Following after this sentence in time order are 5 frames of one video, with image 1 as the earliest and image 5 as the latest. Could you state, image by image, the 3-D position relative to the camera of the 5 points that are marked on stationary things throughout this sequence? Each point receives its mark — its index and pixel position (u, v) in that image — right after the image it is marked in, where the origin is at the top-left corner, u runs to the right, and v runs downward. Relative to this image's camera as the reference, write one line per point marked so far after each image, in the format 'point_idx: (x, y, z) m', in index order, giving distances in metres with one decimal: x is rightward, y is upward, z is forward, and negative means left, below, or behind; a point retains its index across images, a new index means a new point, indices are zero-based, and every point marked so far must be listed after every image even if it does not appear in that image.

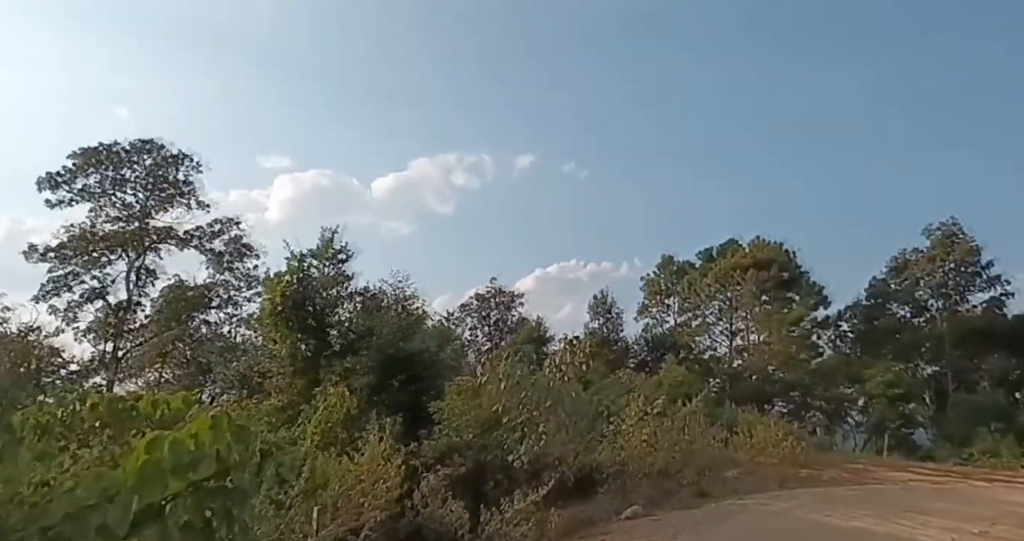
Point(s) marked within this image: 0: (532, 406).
0: (+0.2, -1.5, +8.2) m
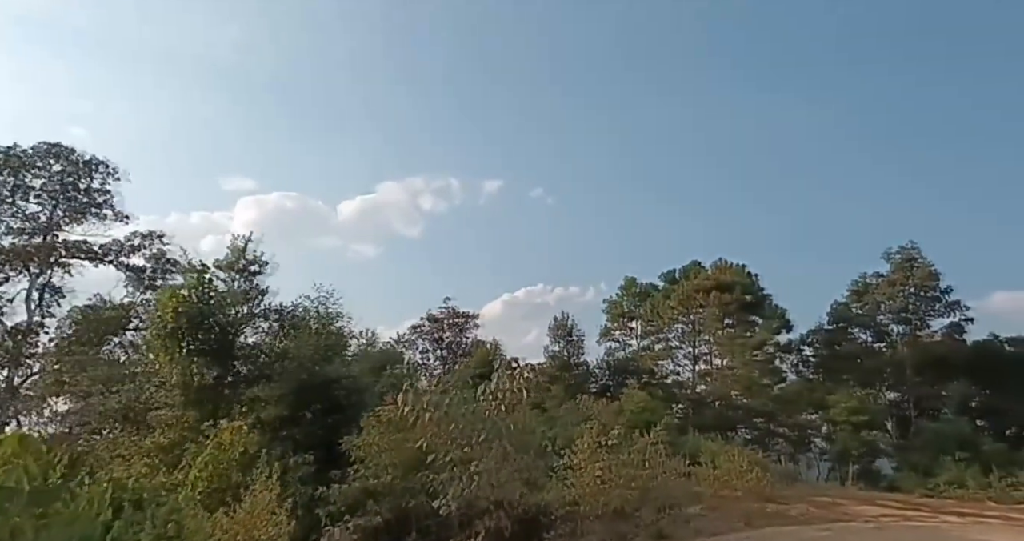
0: (-0.4, -1.7, +7.2) m
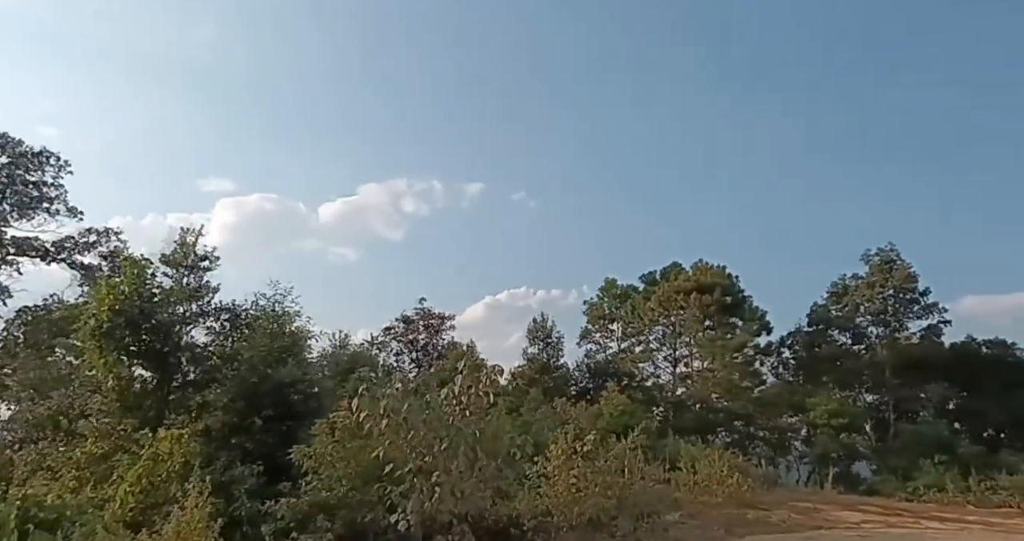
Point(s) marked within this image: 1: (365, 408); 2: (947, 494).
0: (-0.8, -1.7, +6.7) m
1: (-1.4, -1.3, +6.7) m
2: (+12.0, -6.2, +19.9) m
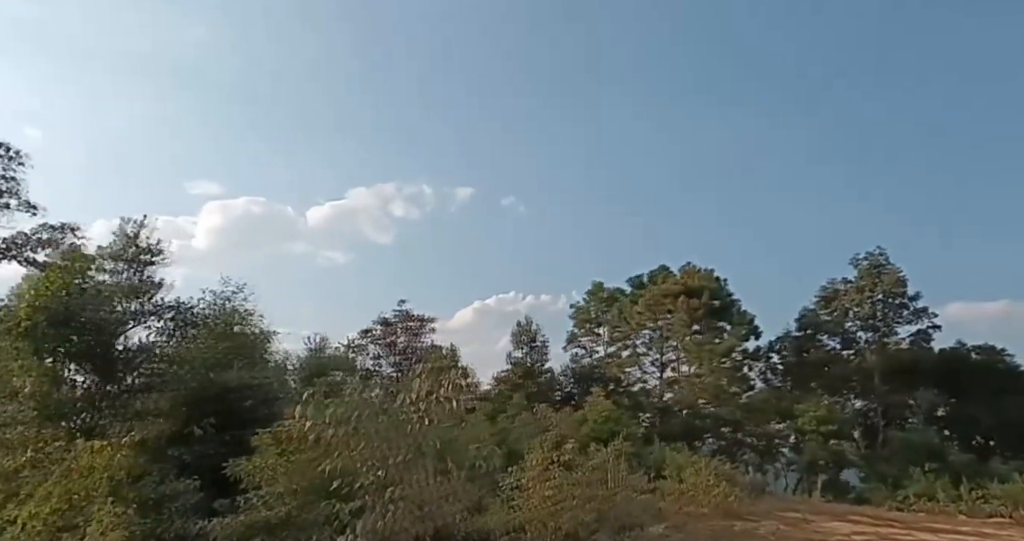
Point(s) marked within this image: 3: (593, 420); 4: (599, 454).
0: (-1.0, -1.6, +6.1) m
1: (-1.6, -1.3, +6.1) m
2: (+11.5, -6.3, +19.4) m
3: (+2.2, -4.0, +19.5) m
4: (+1.3, -2.9, +11.4) m
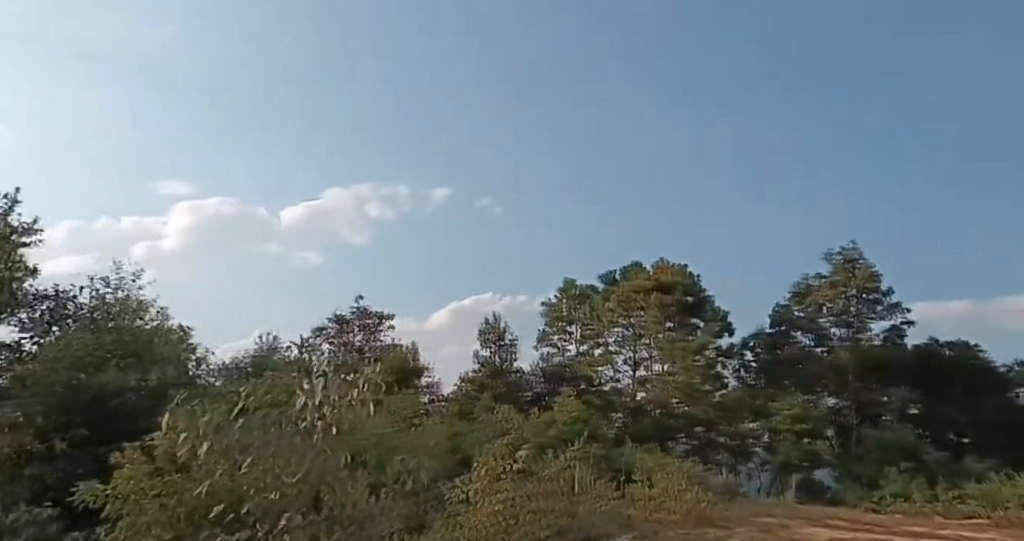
0: (-1.5, -1.5, +5.1) m
1: (-2.1, -1.1, +5.1) m
2: (+10.5, -6.1, +18.8) m
3: (+1.3, -3.9, +18.6) m
4: (+0.7, -2.7, +10.5) m
